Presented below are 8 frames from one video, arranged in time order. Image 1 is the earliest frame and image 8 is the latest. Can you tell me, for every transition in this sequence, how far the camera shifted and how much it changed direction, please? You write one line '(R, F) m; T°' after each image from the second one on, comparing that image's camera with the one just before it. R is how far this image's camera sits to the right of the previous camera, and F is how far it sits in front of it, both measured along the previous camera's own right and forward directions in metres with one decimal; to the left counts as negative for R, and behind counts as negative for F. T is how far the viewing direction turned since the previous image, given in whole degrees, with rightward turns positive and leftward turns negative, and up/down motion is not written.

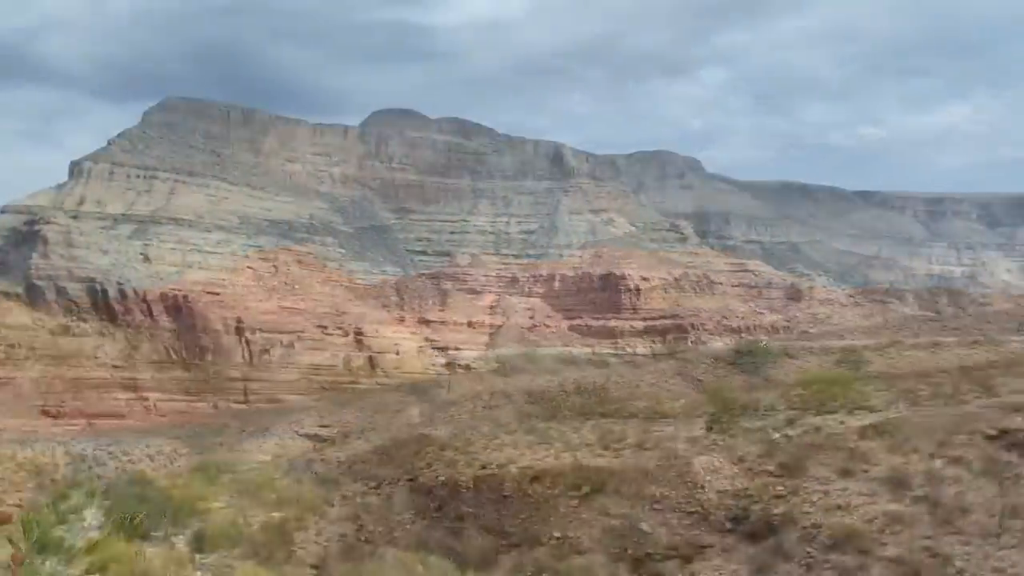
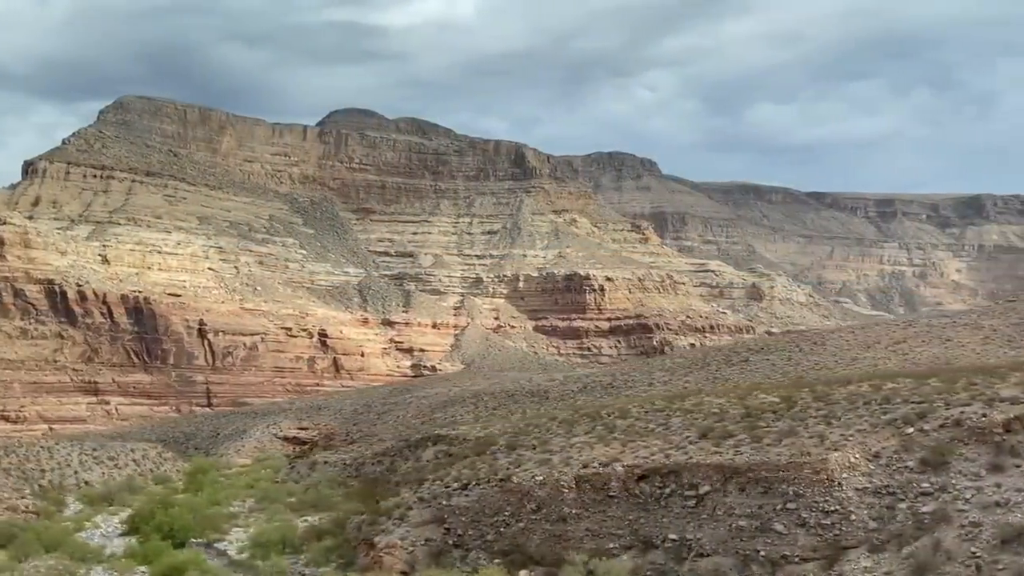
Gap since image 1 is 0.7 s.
(-0.6, +0.2) m; +3°
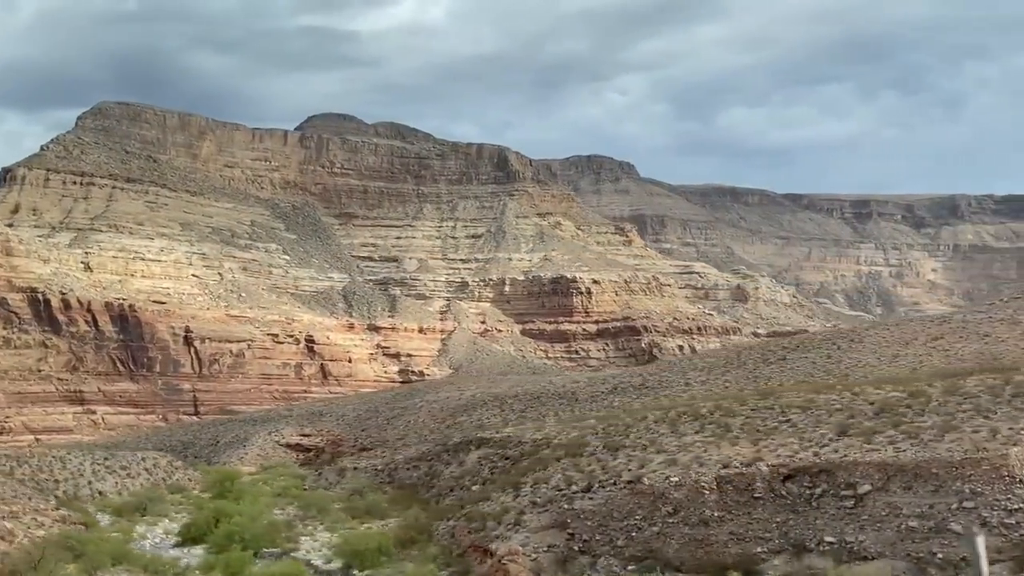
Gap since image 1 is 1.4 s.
(-0.6, +0.2) m; +1°
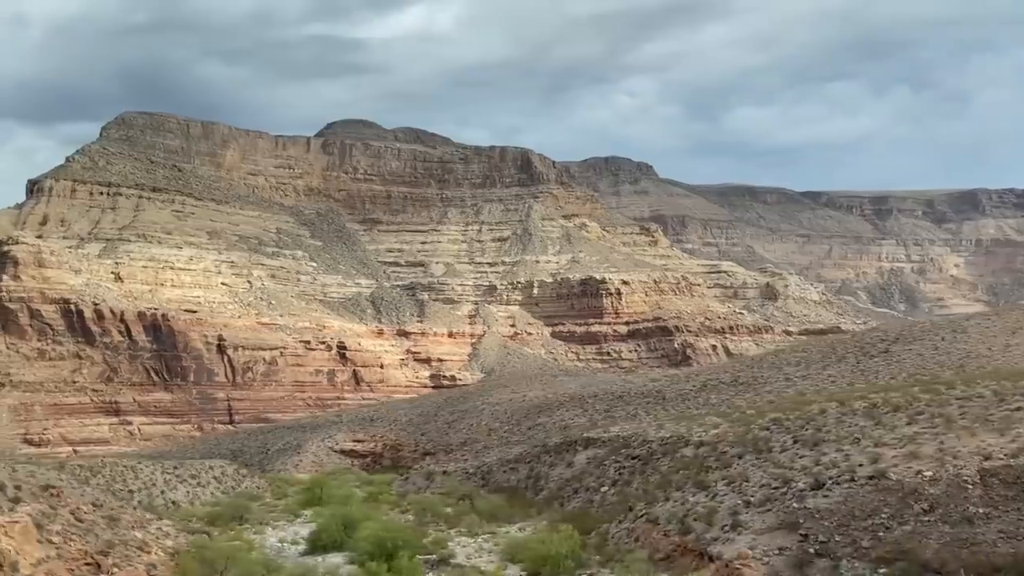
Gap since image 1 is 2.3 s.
(-0.8, +0.3) m; -1°
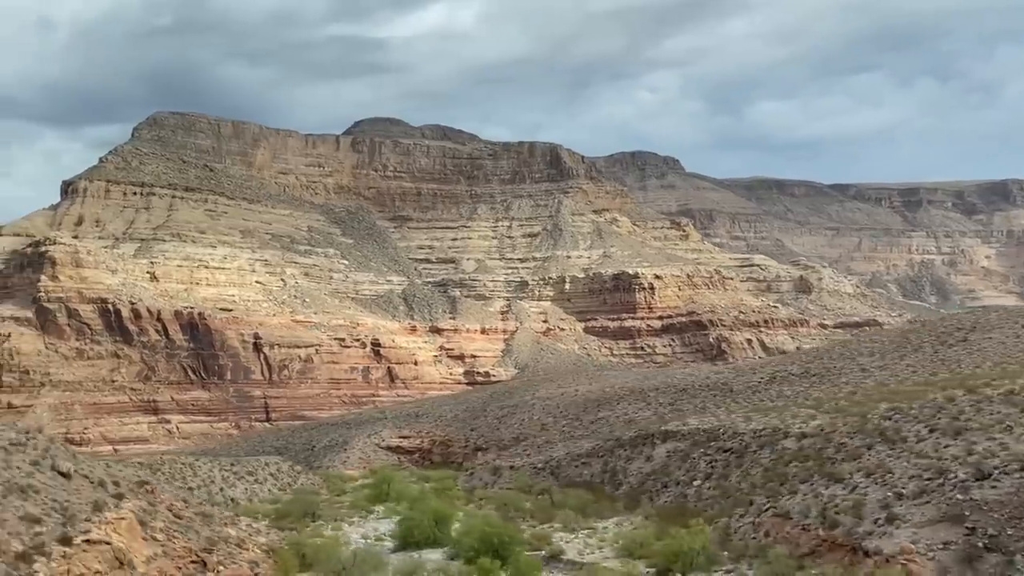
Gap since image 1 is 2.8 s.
(-0.4, +0.2) m; -1°
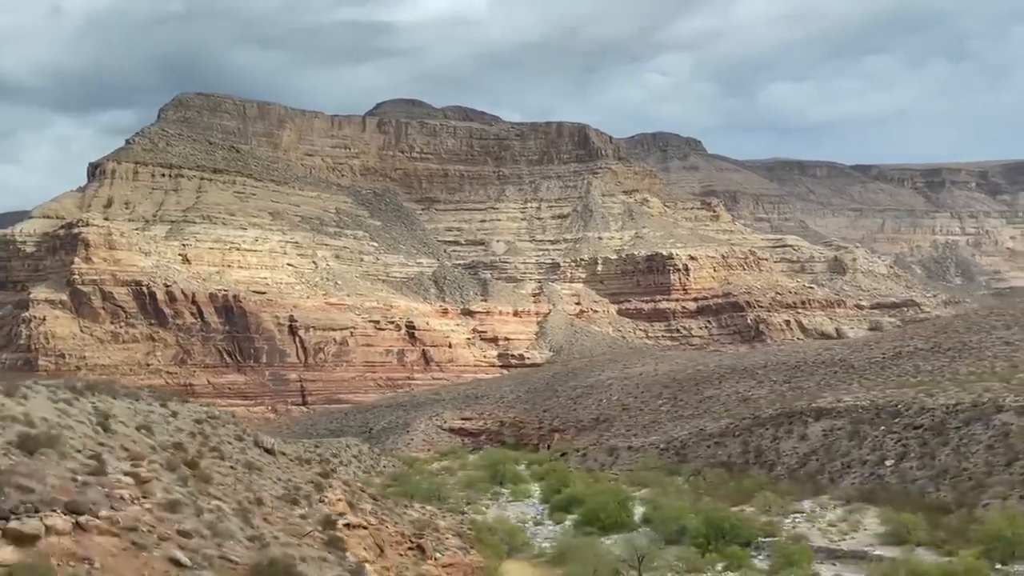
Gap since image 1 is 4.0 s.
(-1.0, +0.6) m; -1°
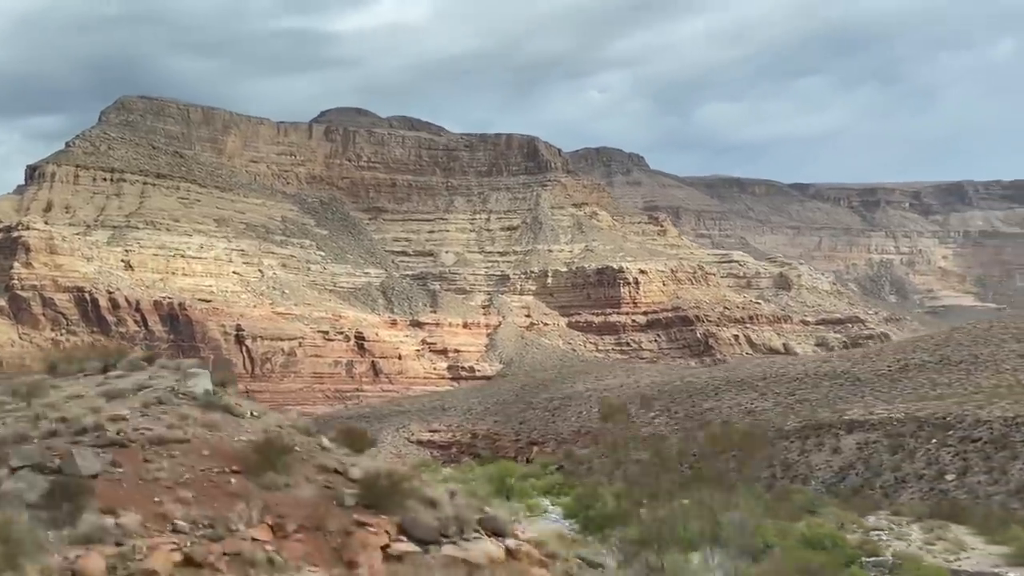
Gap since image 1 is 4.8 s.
(-0.6, +0.4) m; +3°
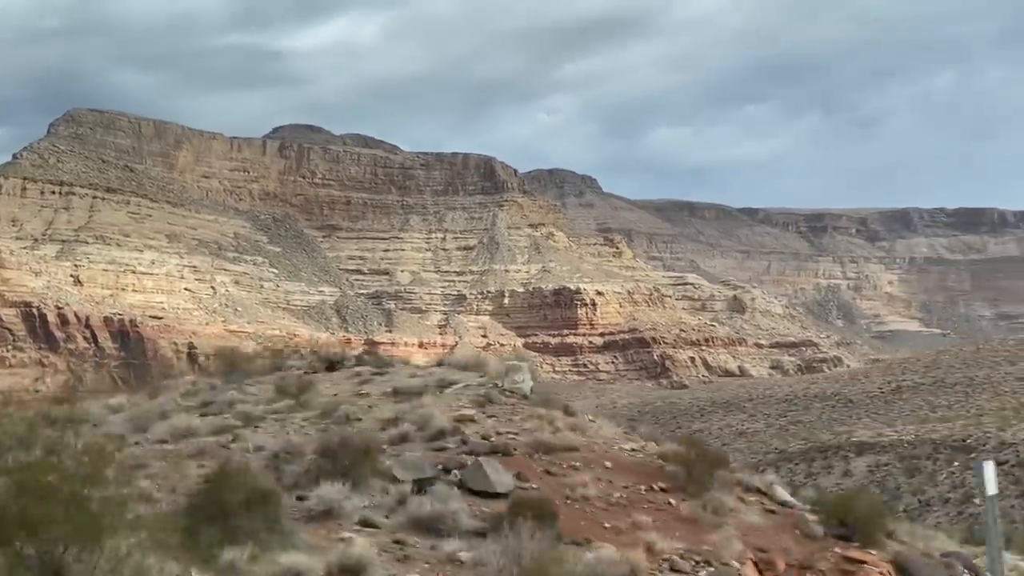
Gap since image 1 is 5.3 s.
(-0.4, +0.3) m; +3°
